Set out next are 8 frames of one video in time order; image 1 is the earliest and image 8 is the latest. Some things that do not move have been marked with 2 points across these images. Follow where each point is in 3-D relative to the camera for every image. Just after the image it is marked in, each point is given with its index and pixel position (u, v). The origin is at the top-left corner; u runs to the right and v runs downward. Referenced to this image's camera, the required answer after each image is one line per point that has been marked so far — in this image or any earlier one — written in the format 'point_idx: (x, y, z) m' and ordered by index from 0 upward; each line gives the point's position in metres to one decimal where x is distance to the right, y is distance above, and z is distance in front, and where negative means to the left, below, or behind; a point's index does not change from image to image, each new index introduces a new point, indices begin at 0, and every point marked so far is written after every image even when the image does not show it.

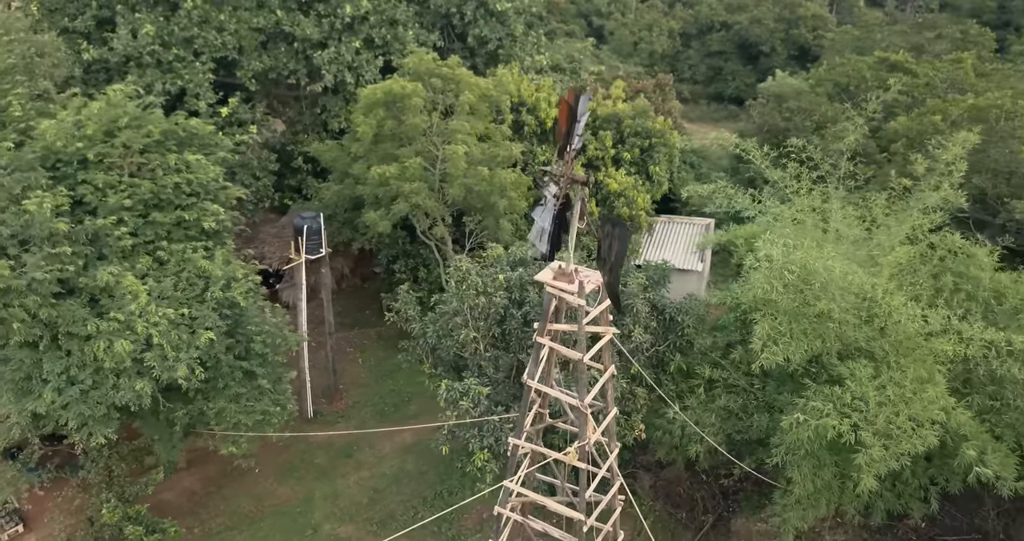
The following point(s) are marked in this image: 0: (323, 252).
0: (-3.0, +0.3, +12.8) m
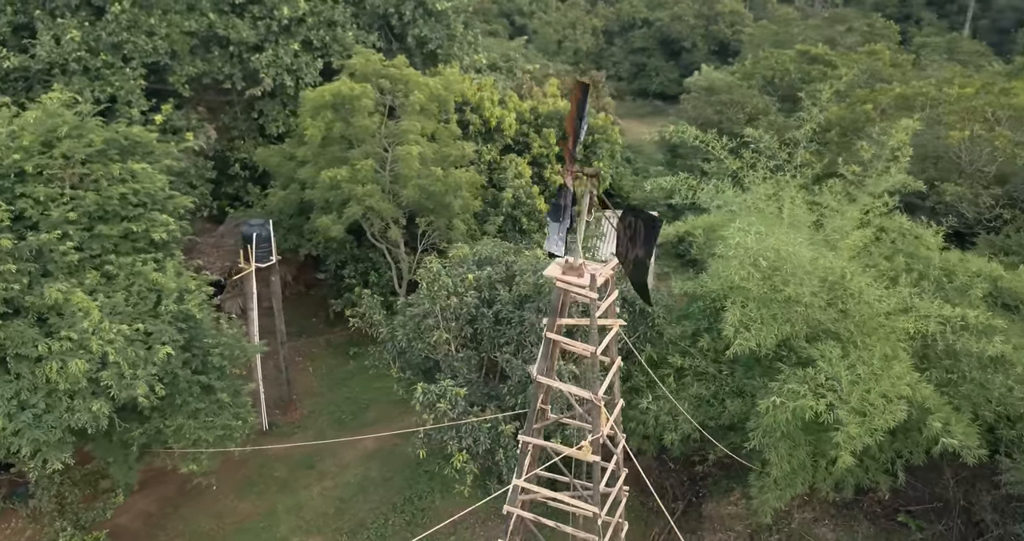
0: (-3.6, +0.2, +12.5) m
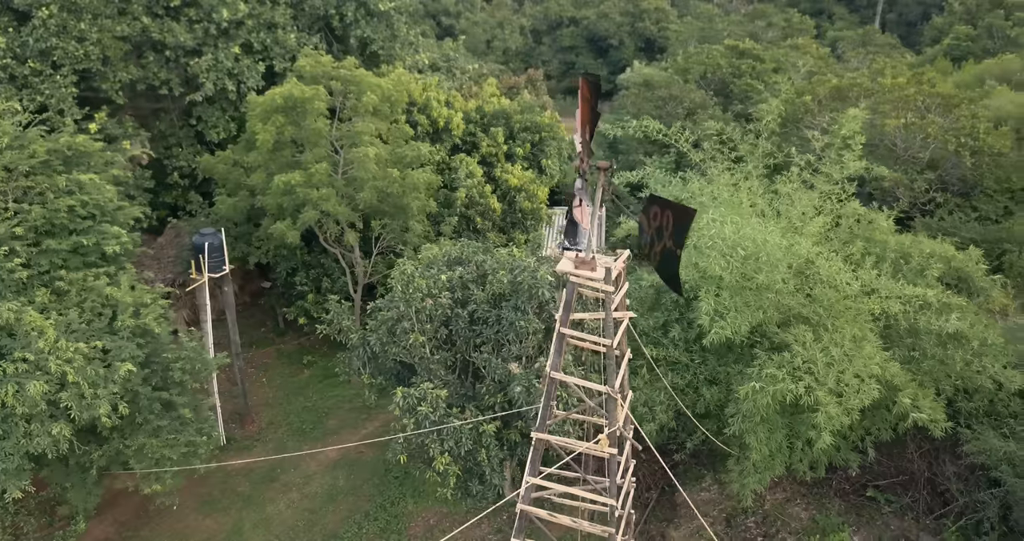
0: (-4.2, 0.0, +12.2) m
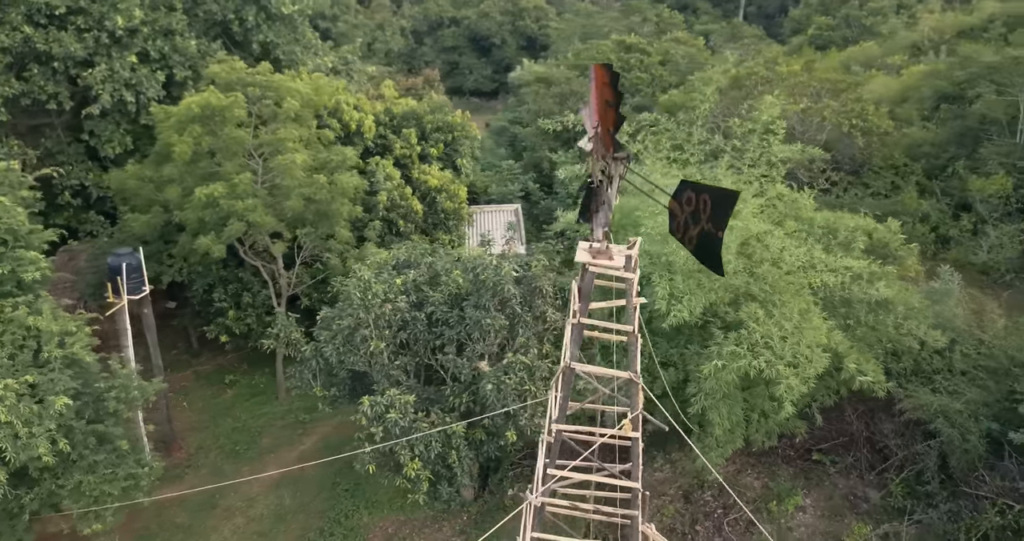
0: (-5.1, -0.3, +11.5) m
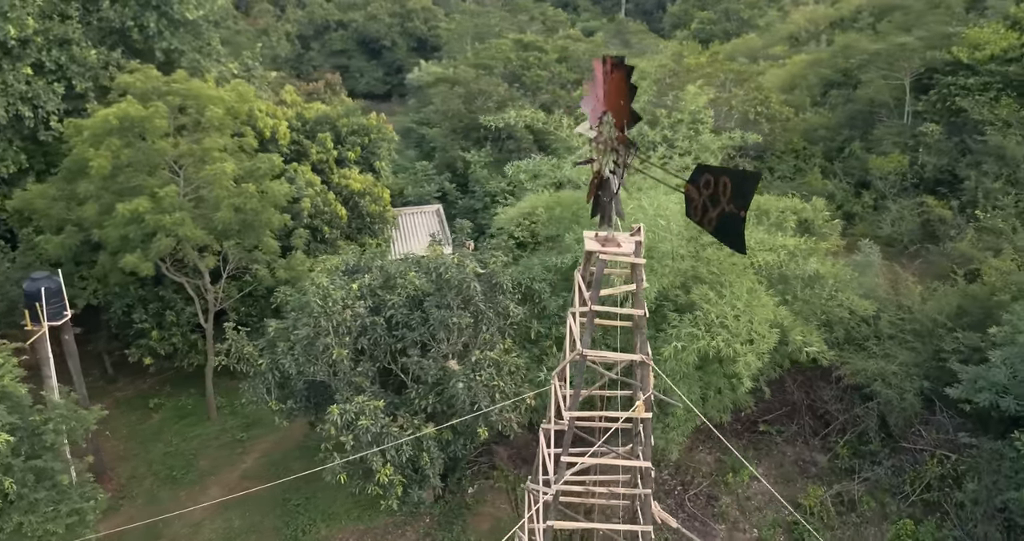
0: (-5.8, -0.6, +10.9) m
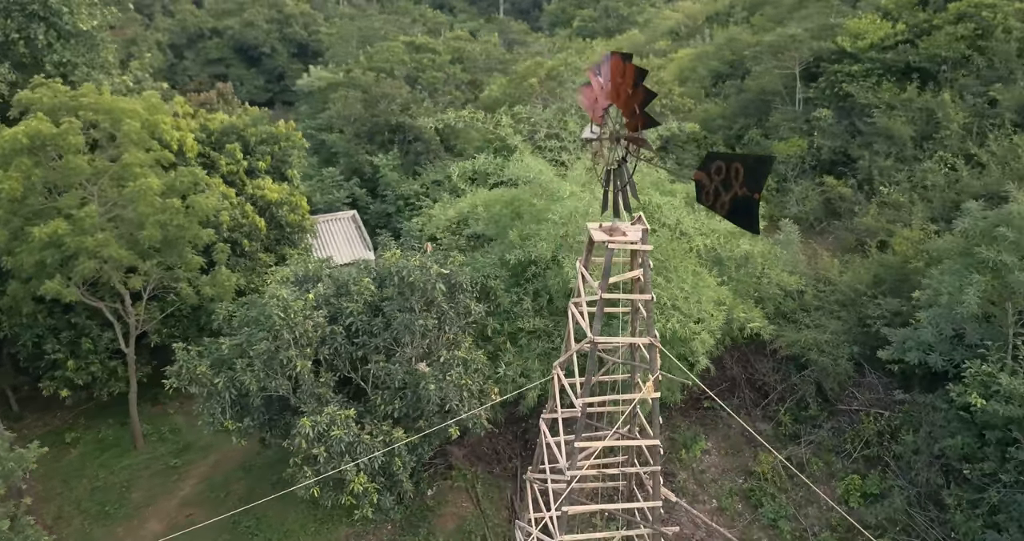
0: (-6.4, -1.0, +10.1) m
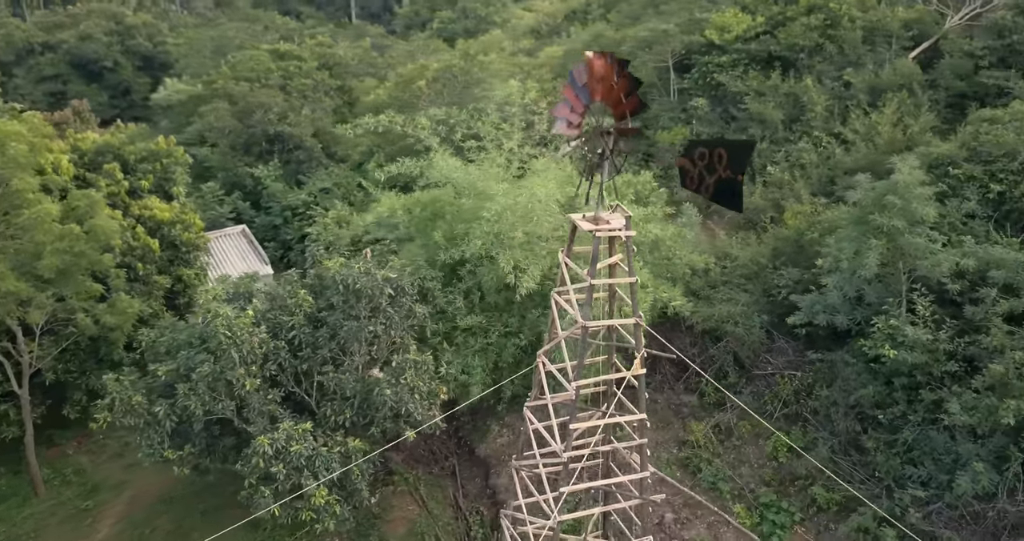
0: (-7.1, -1.5, +9.2) m
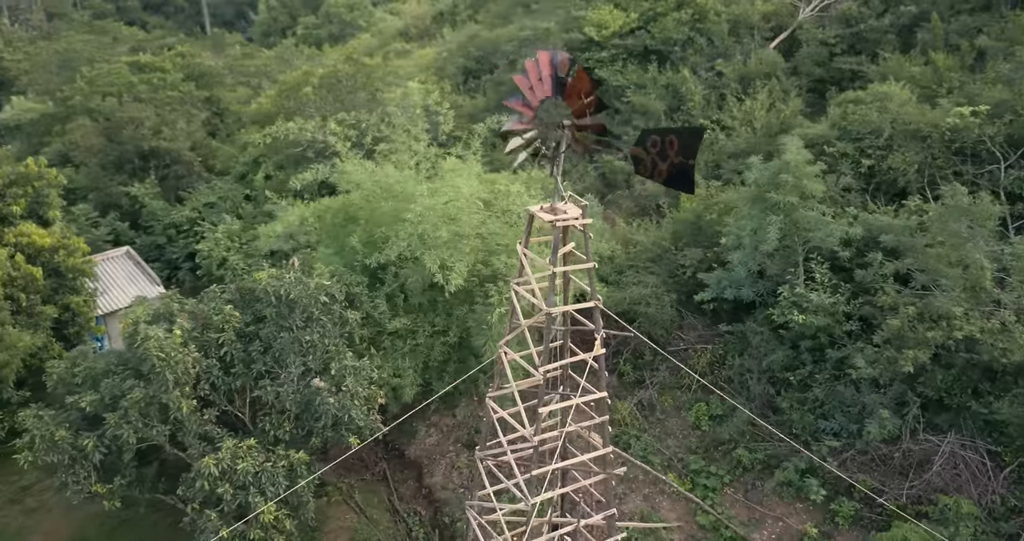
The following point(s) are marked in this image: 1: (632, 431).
0: (-7.7, -2.0, +8.2) m
1: (+1.5, -2.0, +10.4) m
